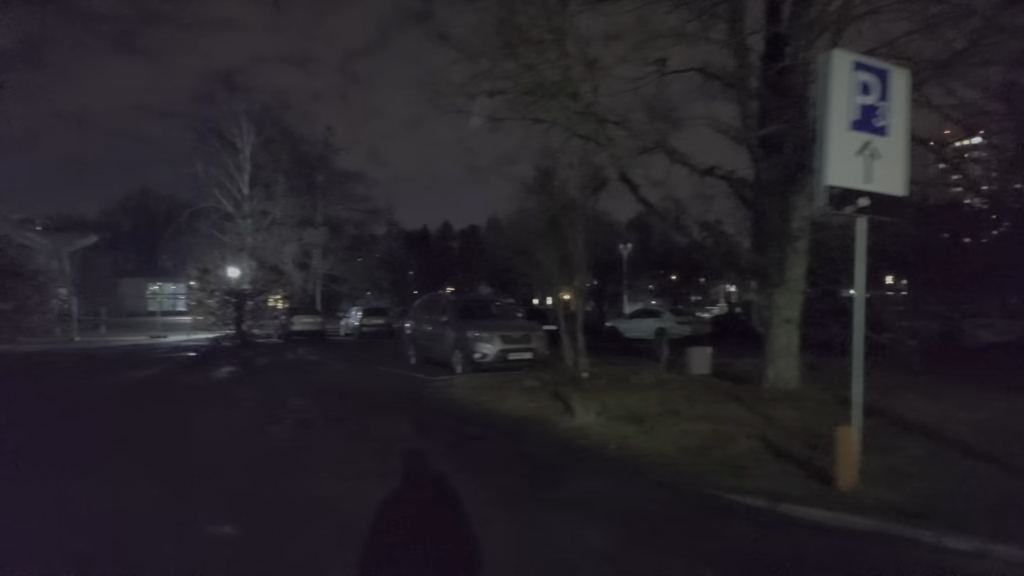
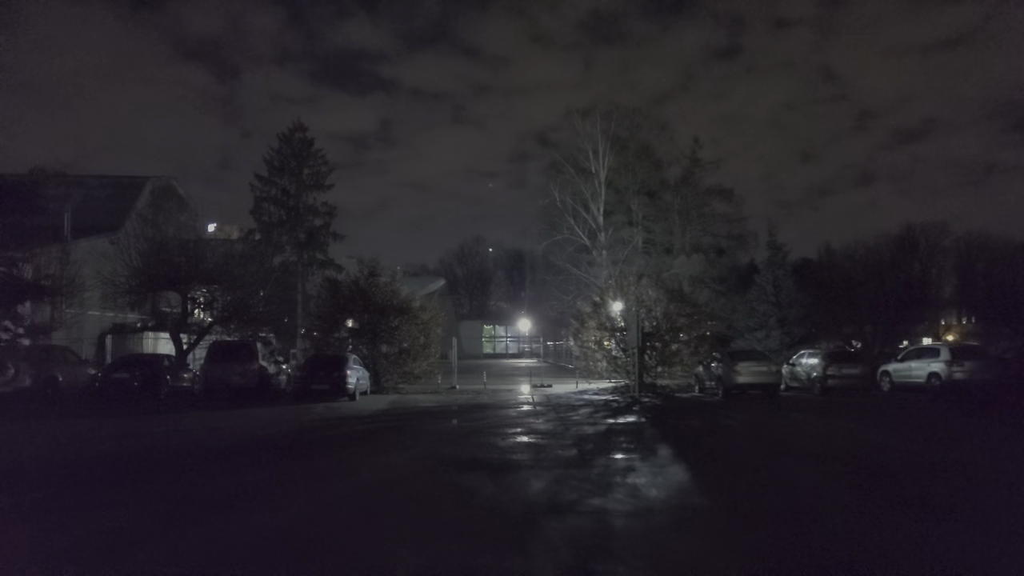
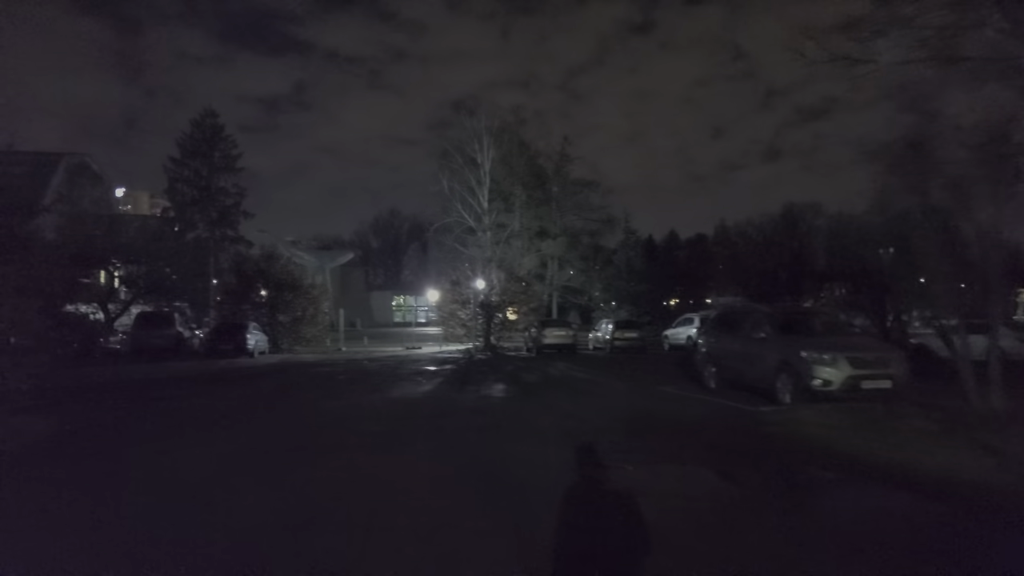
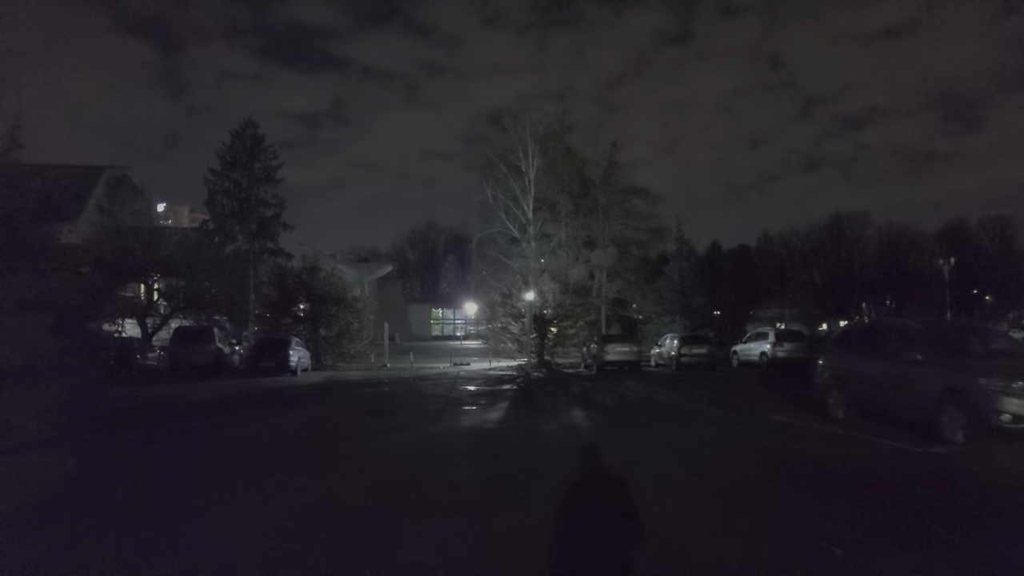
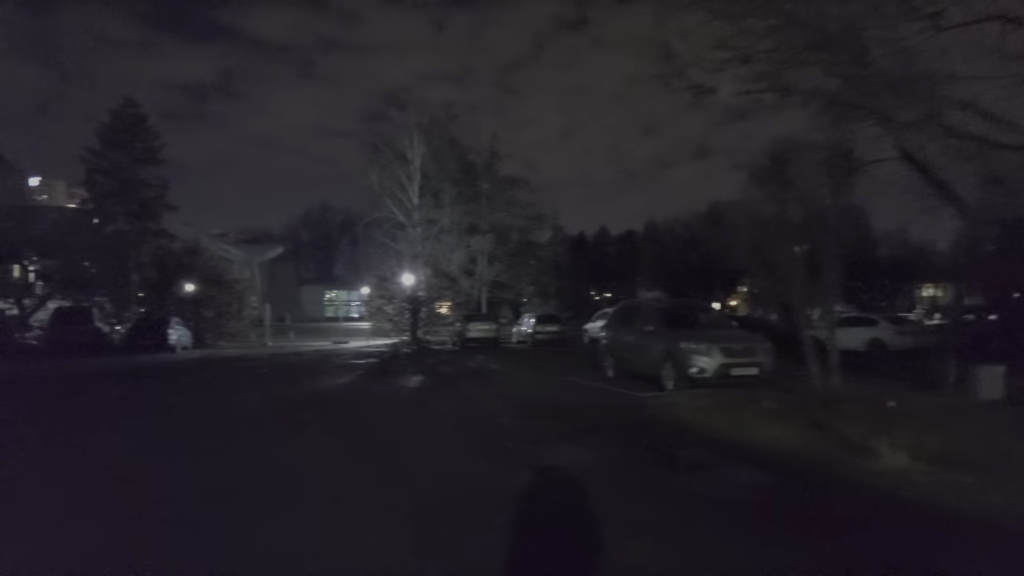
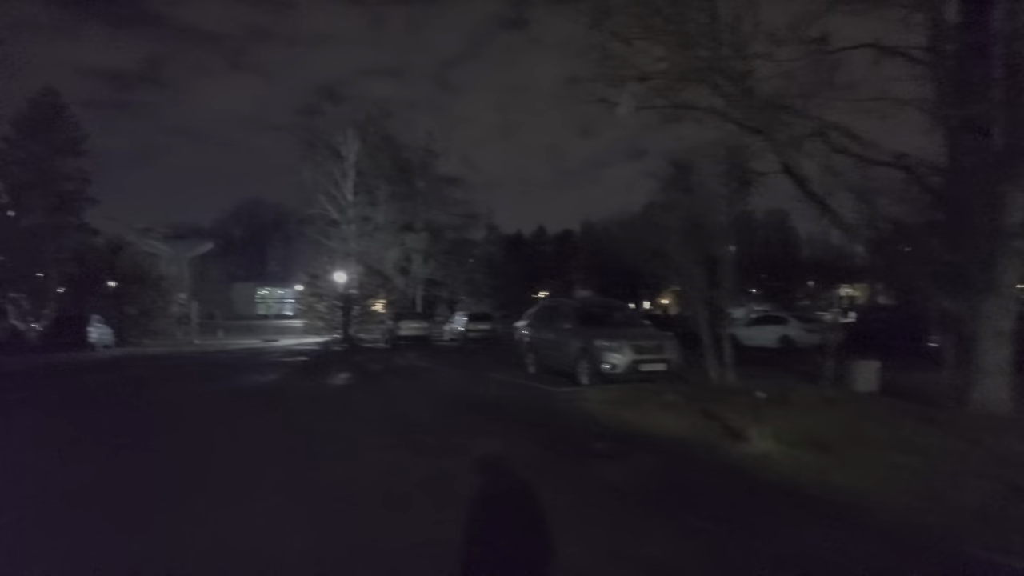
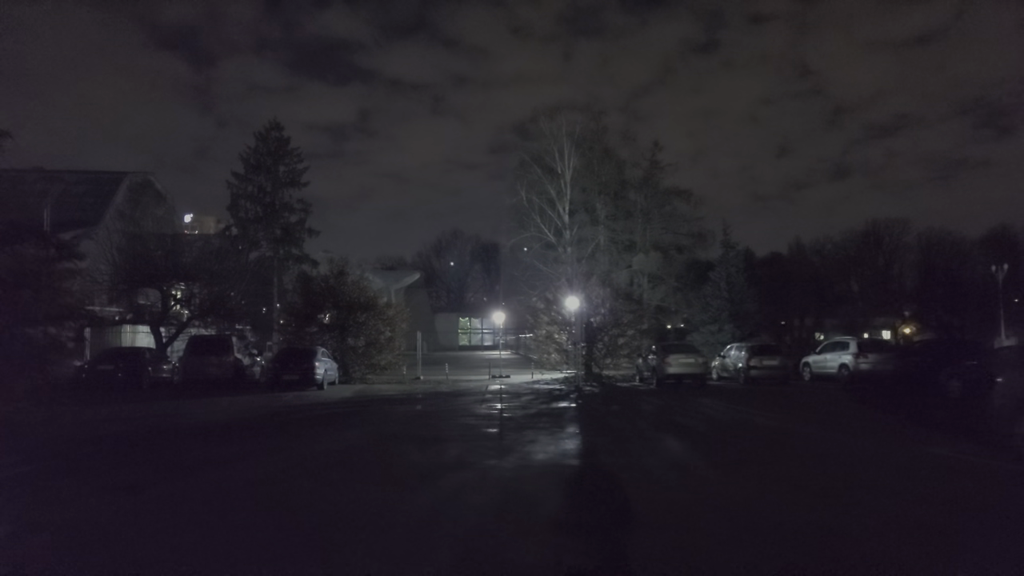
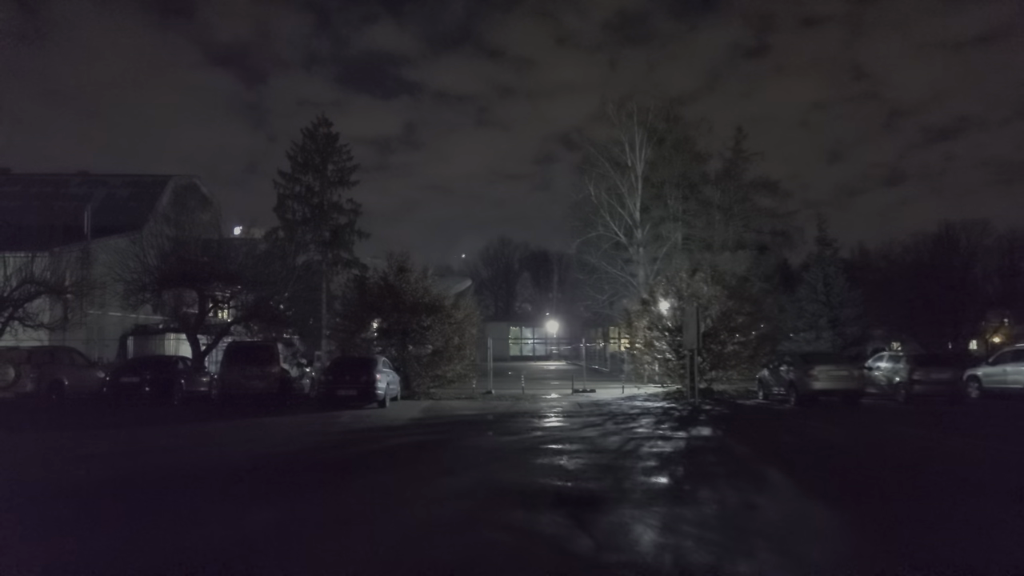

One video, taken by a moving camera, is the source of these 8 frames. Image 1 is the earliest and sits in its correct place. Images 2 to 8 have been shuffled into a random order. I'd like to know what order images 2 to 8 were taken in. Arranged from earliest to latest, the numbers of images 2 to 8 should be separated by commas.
6, 5, 3, 4, 7, 2, 8
